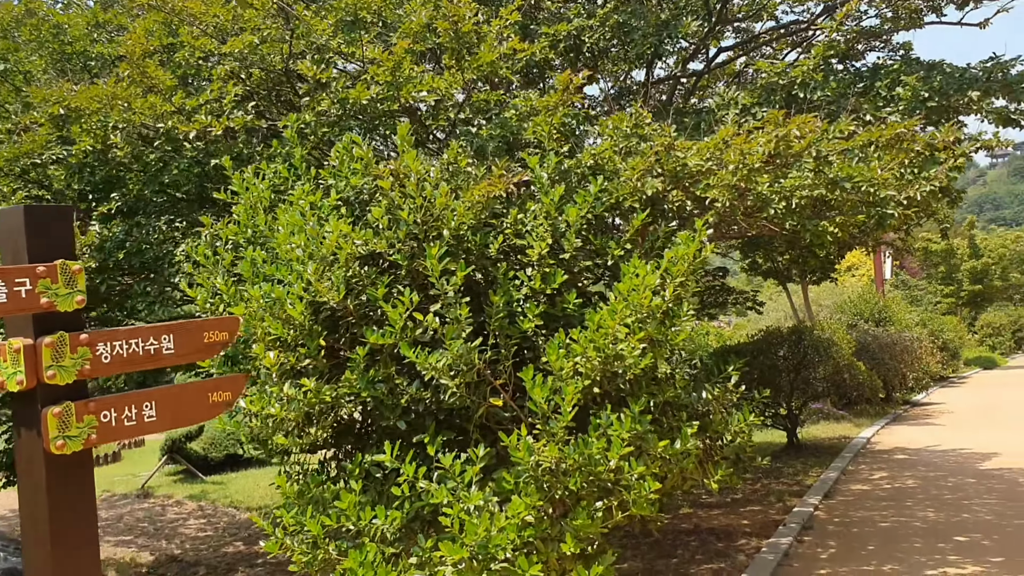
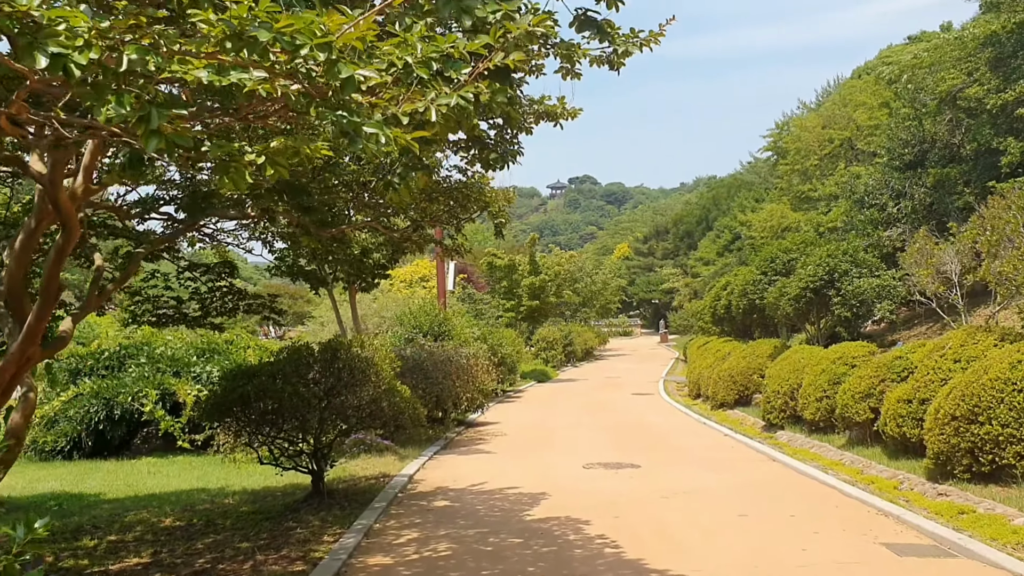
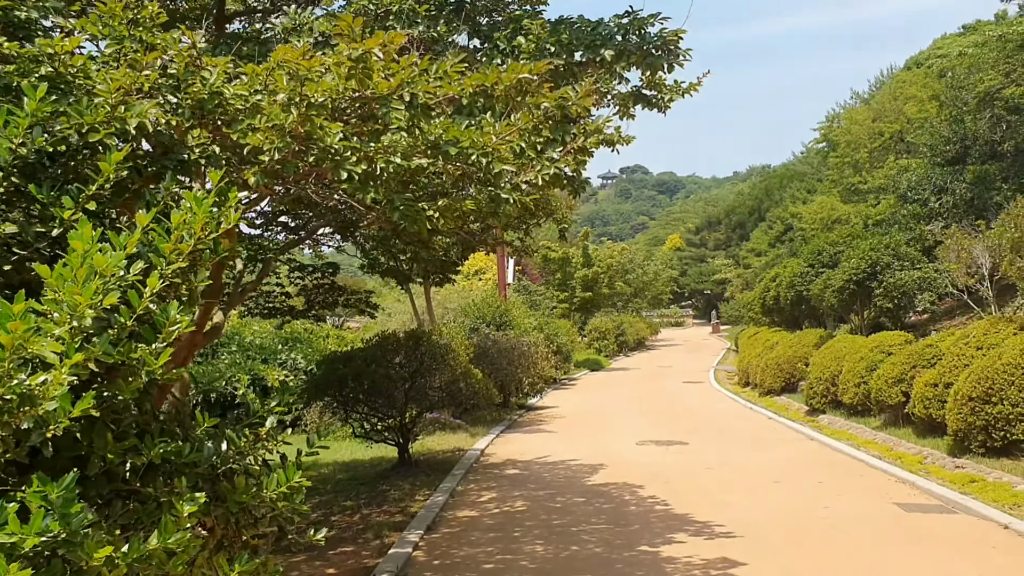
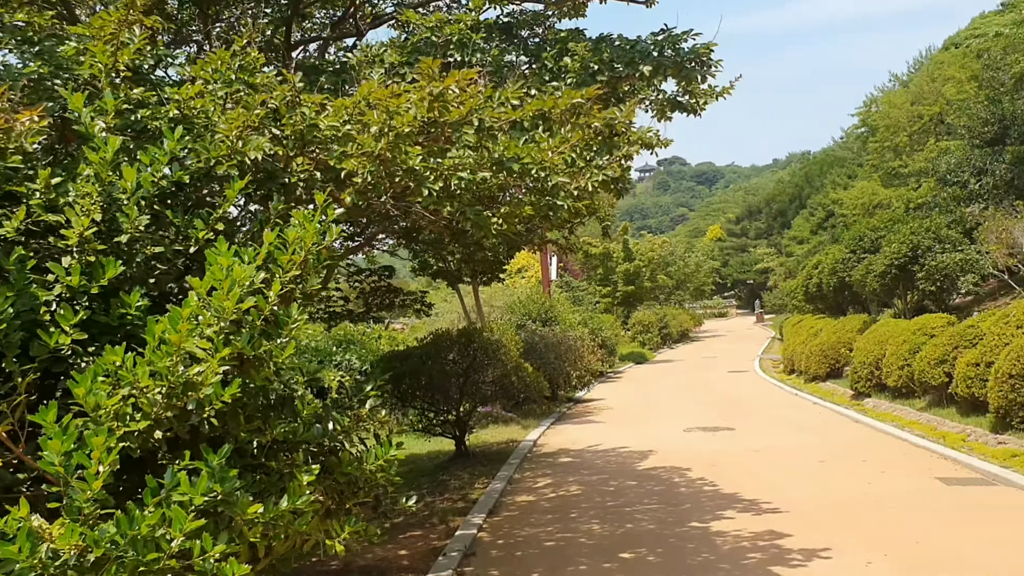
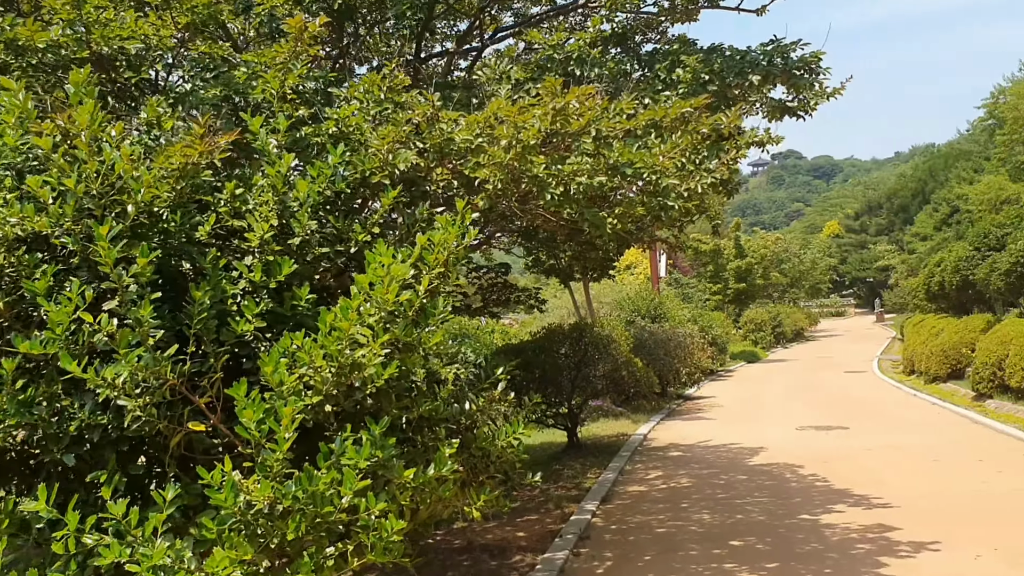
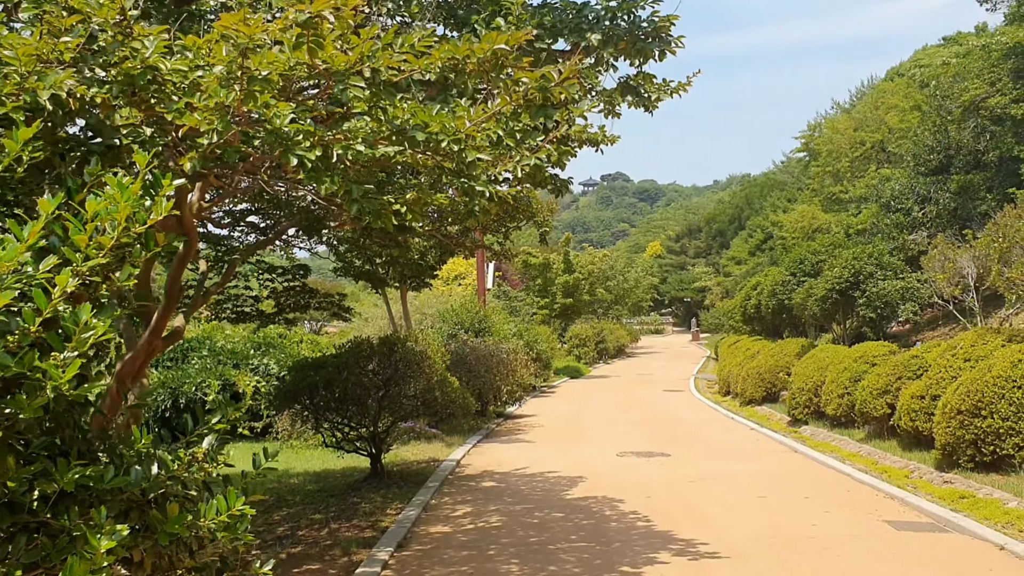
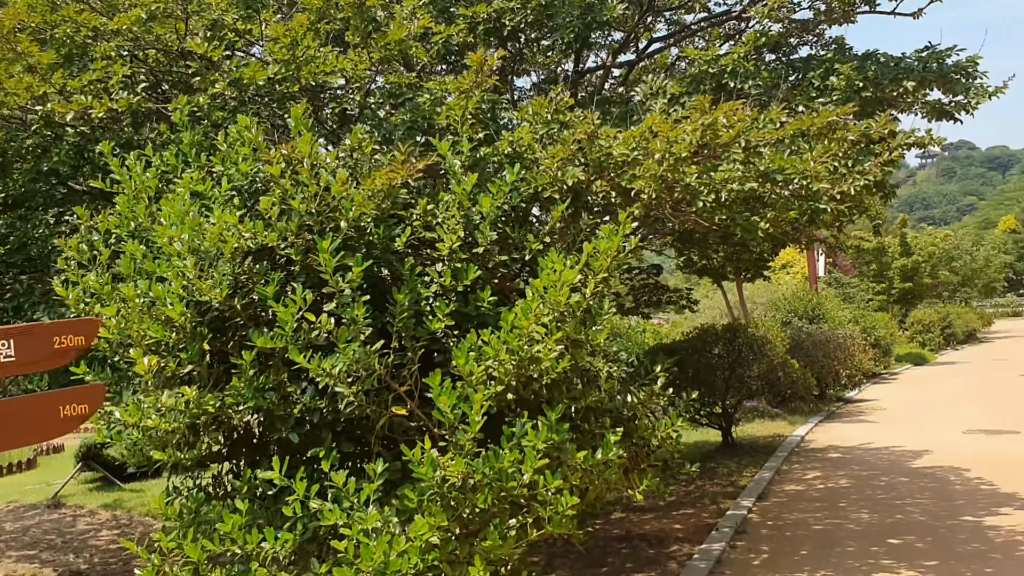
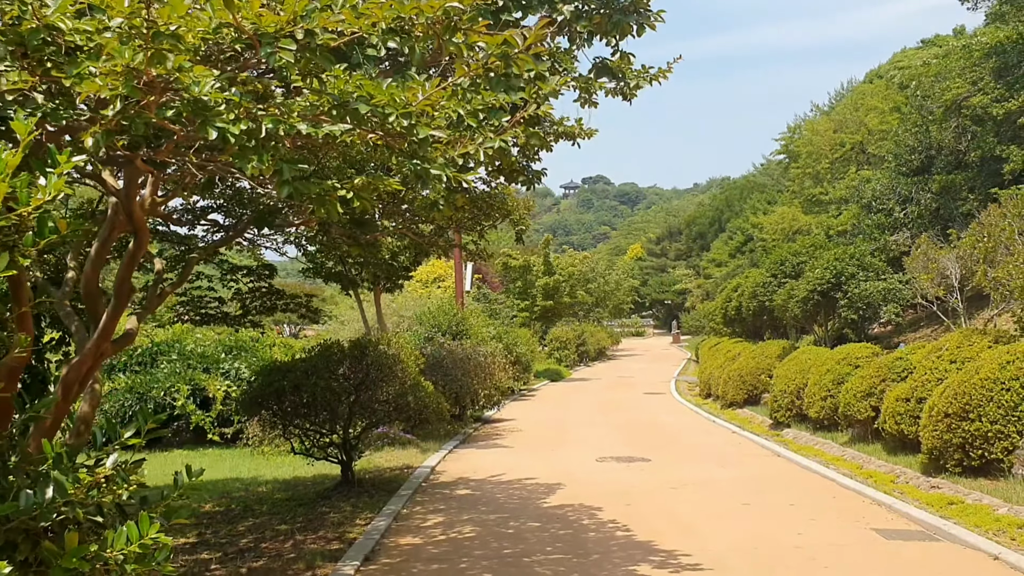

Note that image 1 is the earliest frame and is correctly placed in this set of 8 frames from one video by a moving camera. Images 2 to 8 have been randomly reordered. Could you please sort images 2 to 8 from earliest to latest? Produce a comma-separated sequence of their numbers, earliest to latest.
7, 5, 4, 3, 6, 8, 2
